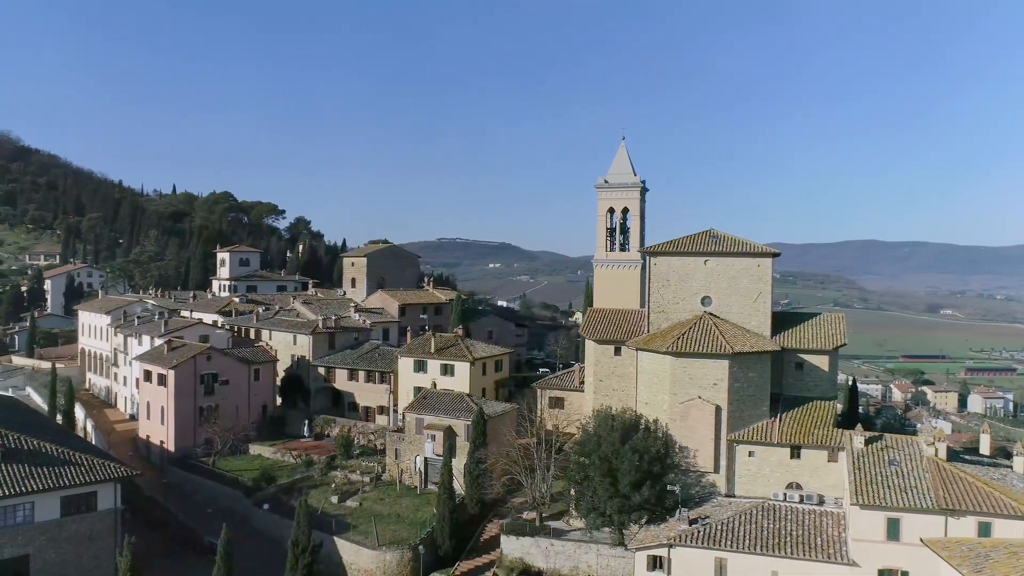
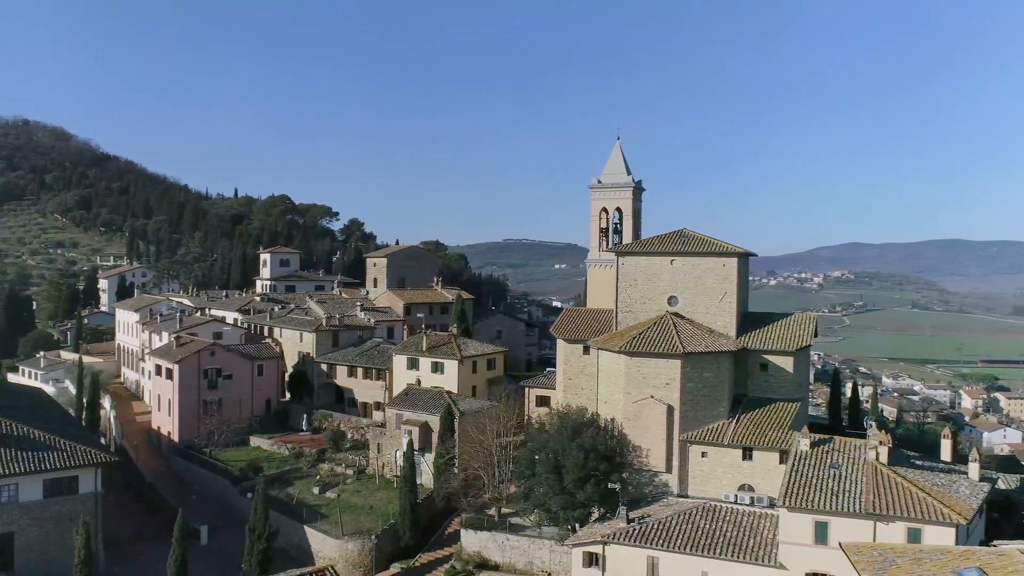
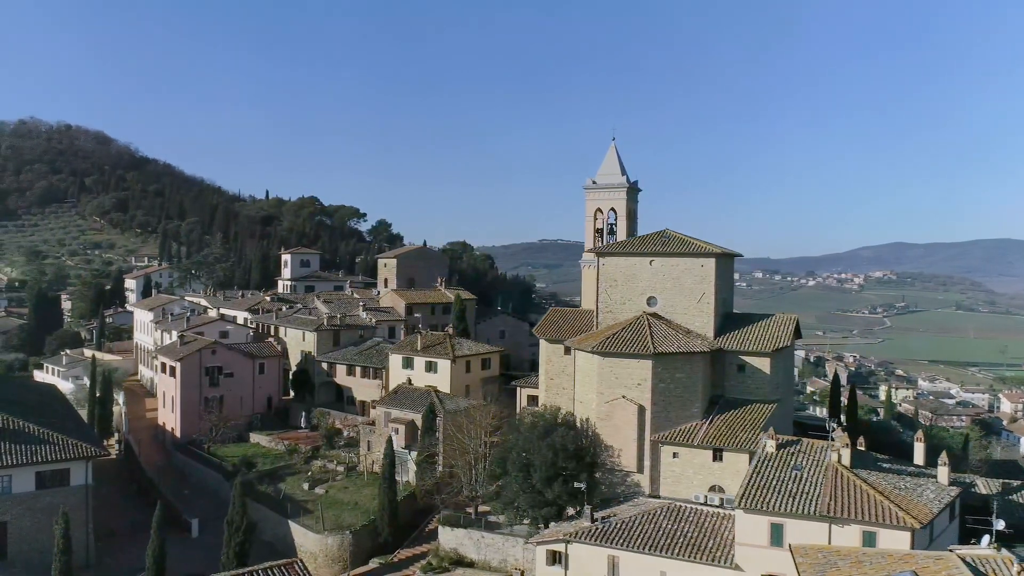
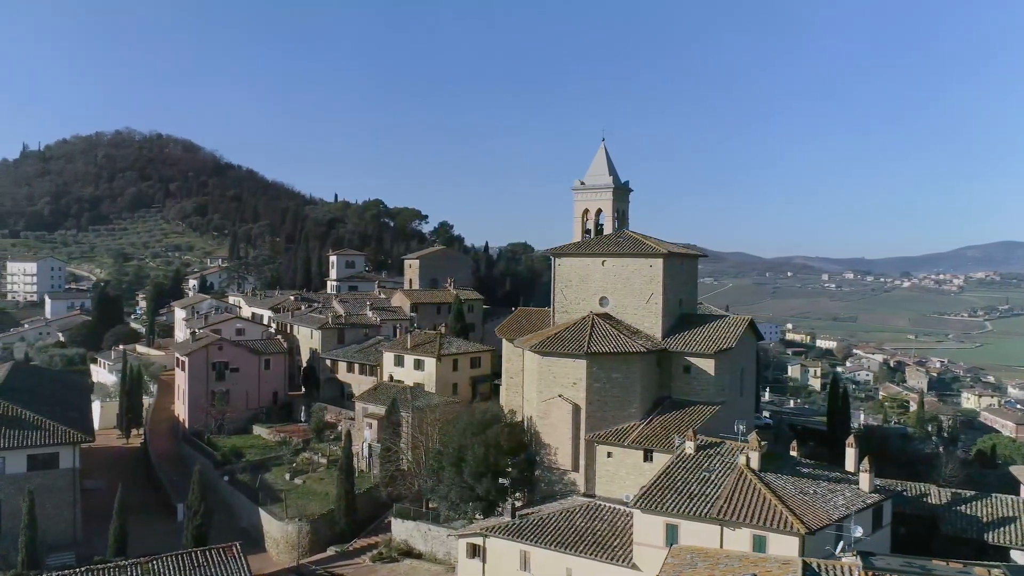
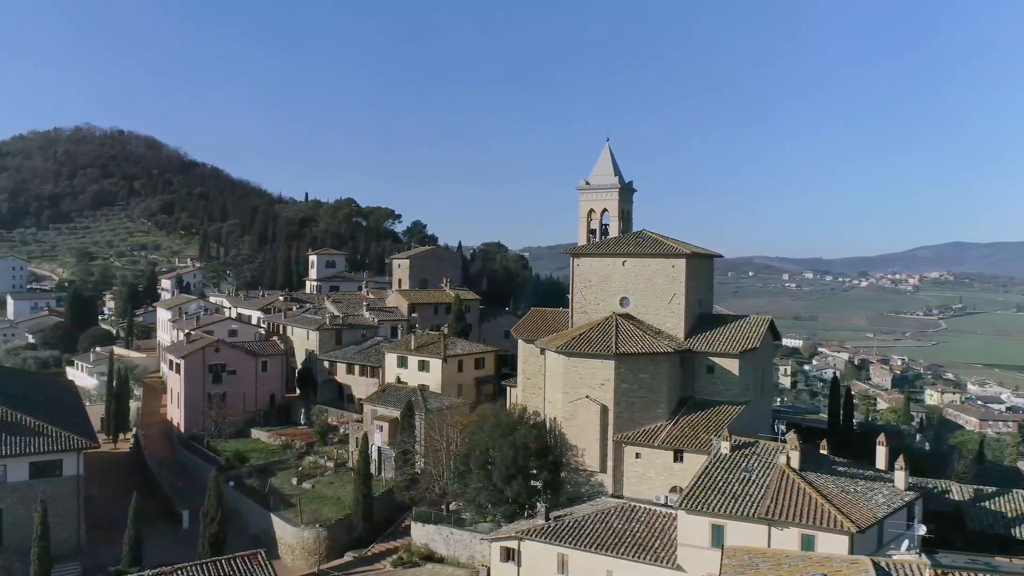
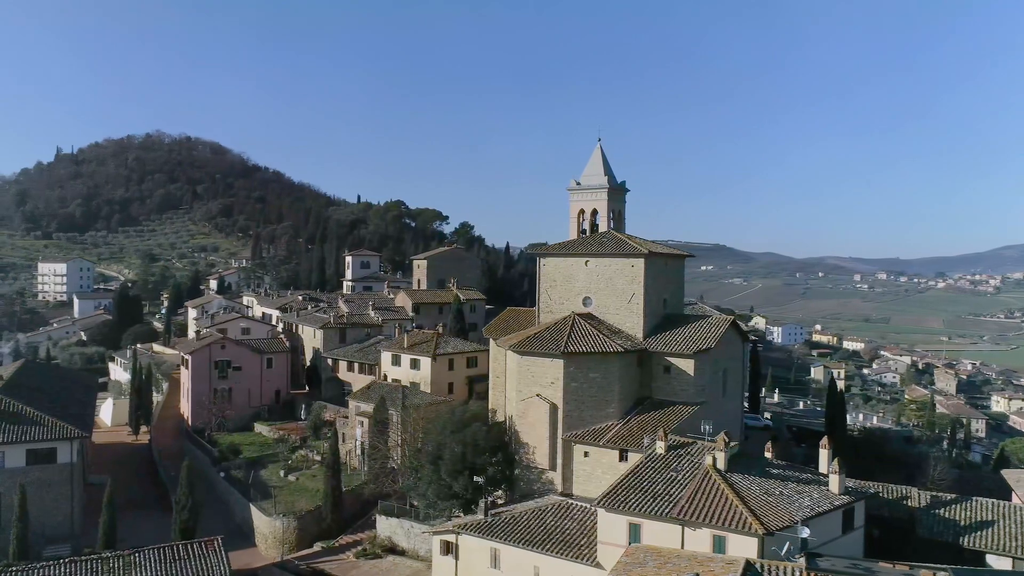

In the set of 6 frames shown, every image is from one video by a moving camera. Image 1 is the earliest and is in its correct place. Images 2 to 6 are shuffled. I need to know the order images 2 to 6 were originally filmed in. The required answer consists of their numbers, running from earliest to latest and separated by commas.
2, 3, 5, 4, 6
